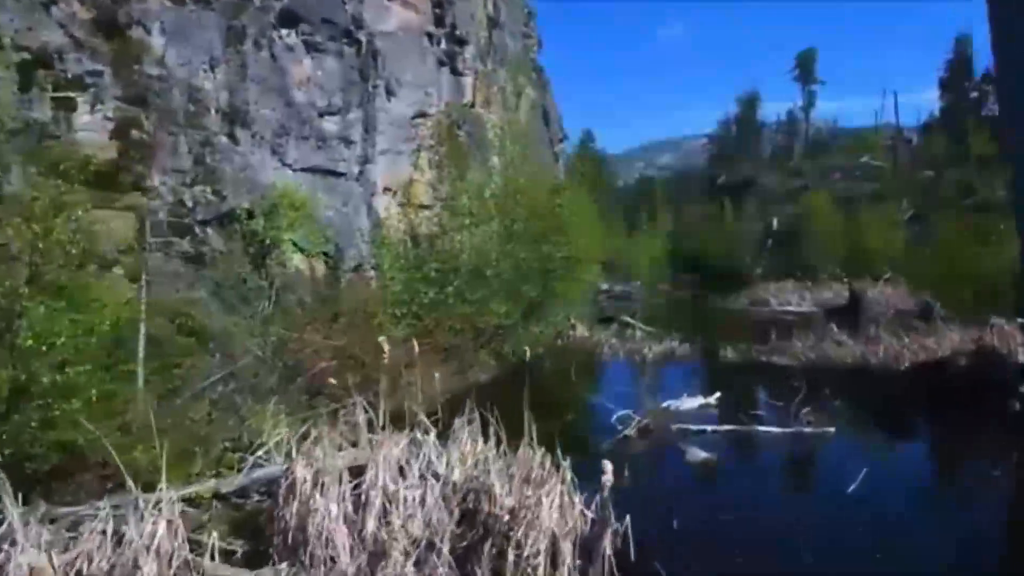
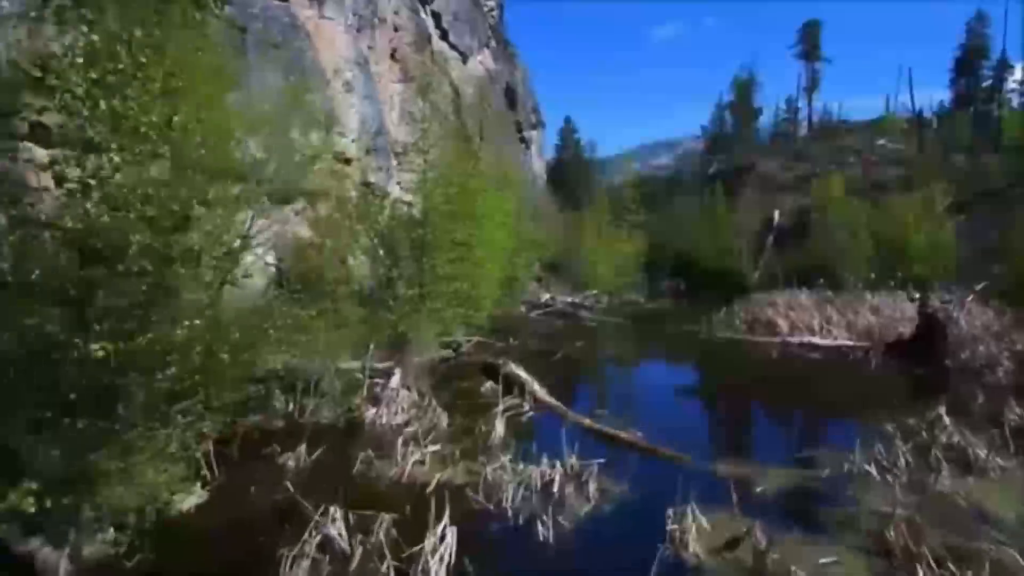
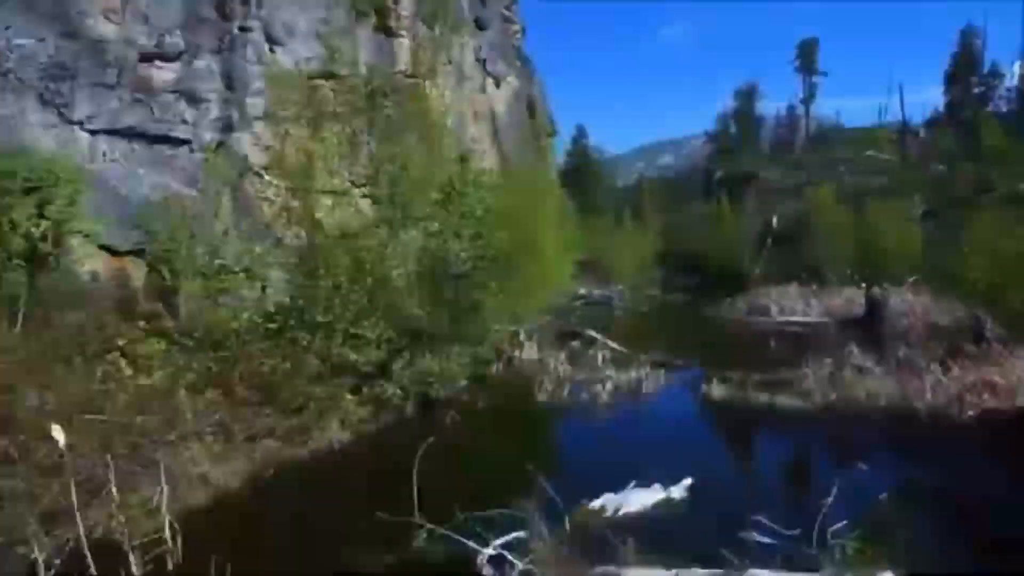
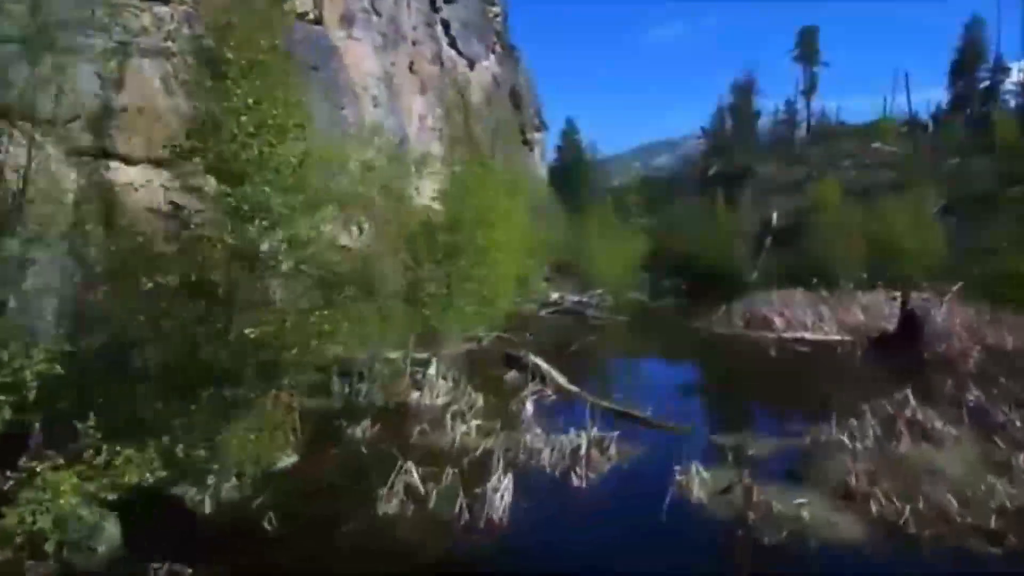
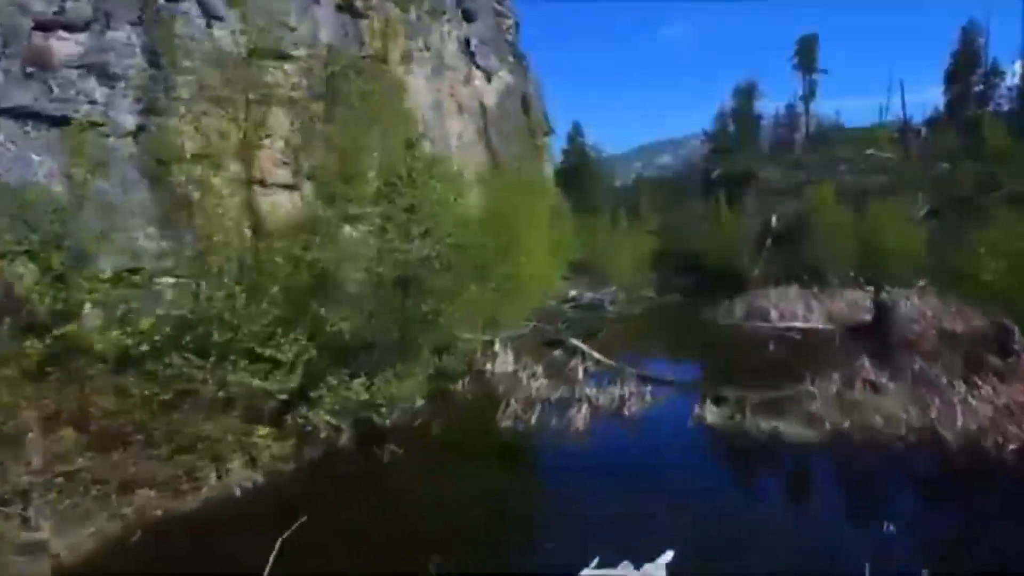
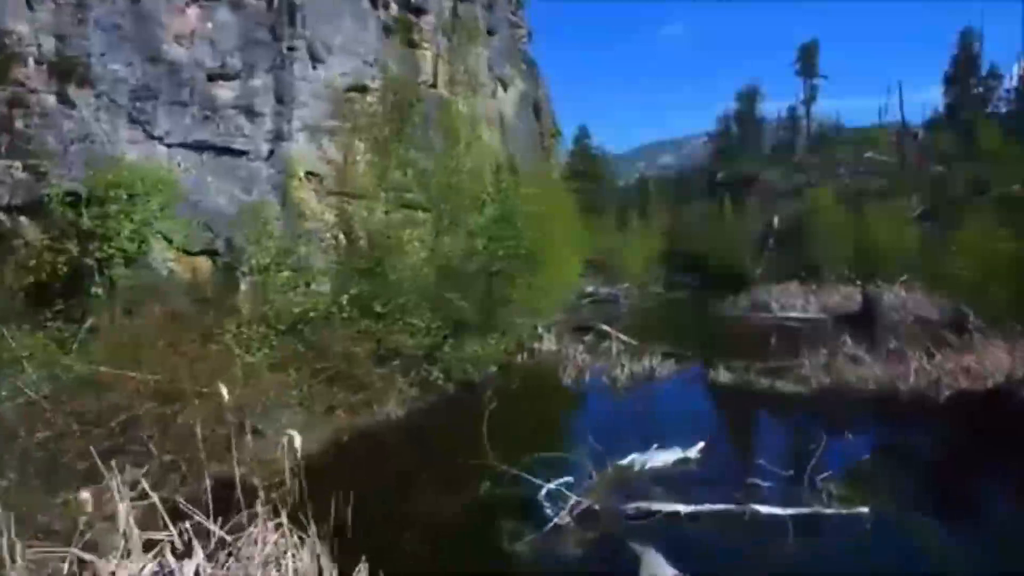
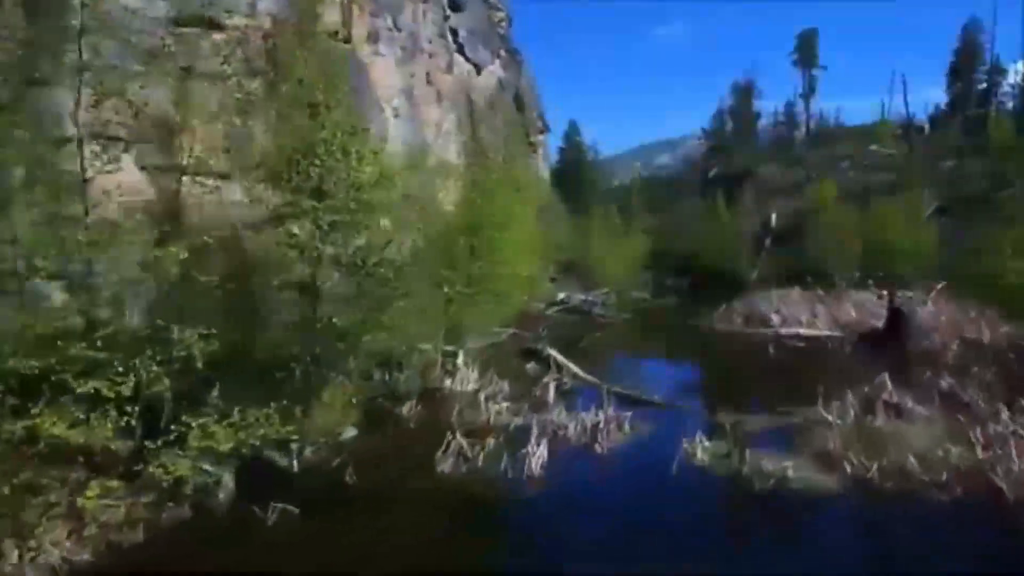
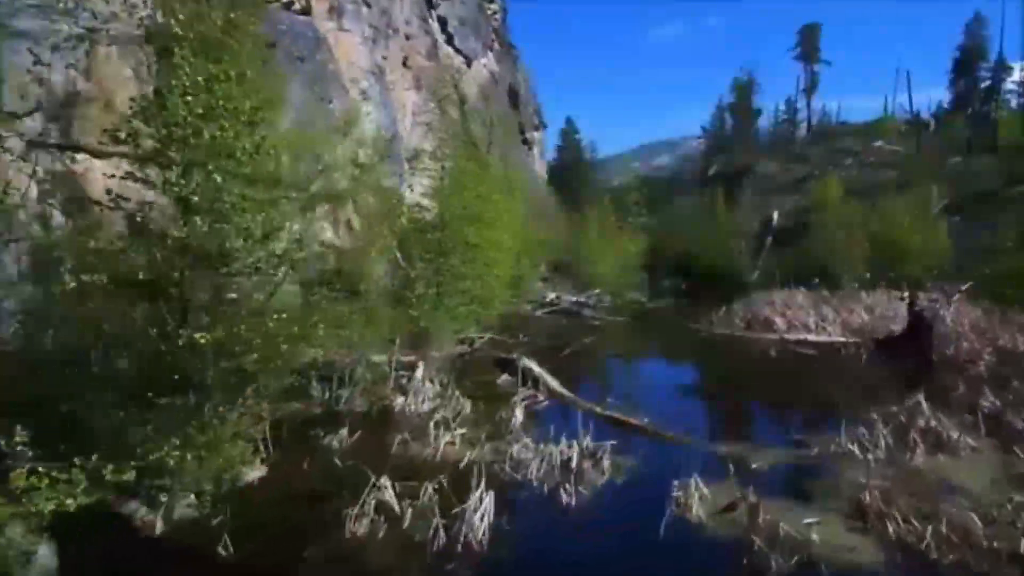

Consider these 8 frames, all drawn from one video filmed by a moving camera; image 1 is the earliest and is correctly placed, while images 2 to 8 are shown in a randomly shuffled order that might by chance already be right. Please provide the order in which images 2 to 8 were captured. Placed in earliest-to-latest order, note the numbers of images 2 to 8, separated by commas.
6, 3, 5, 7, 4, 8, 2
